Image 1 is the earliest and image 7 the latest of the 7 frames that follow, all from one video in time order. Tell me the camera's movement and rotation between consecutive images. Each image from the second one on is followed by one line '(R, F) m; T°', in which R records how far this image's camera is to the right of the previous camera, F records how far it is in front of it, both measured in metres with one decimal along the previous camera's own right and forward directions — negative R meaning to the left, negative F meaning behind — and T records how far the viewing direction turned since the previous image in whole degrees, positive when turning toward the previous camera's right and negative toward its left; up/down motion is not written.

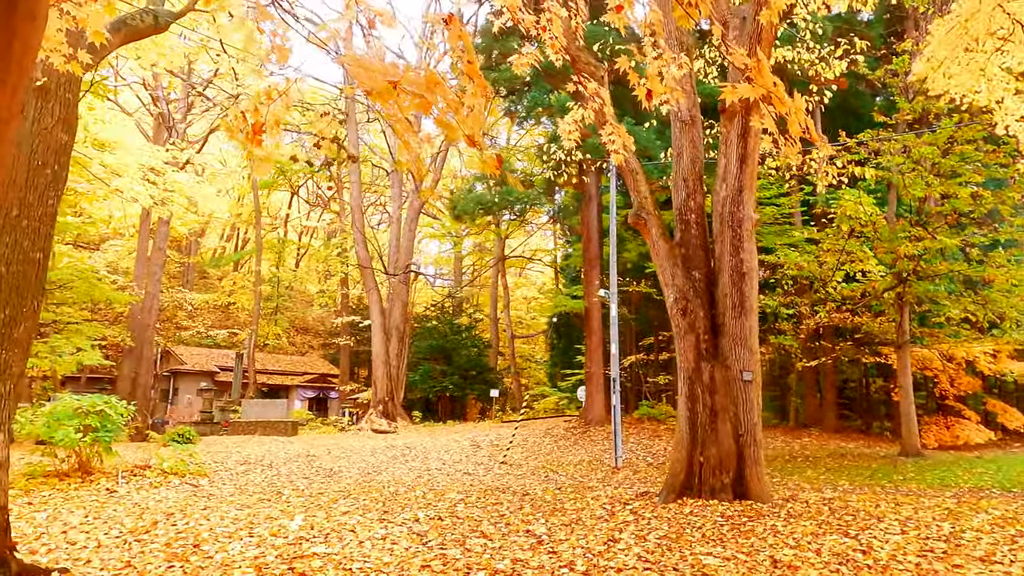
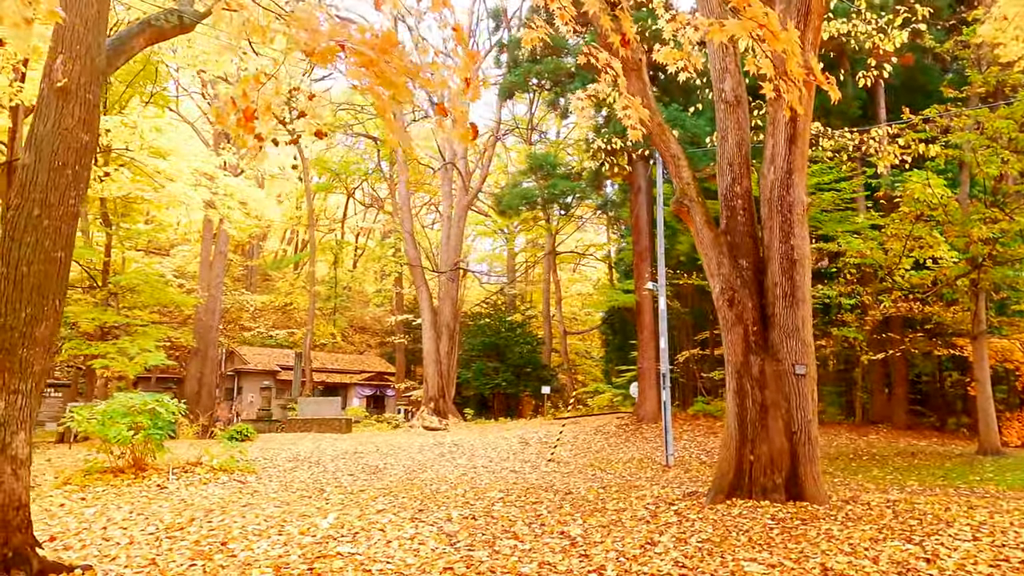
(+0.2, +0.2) m; -5°
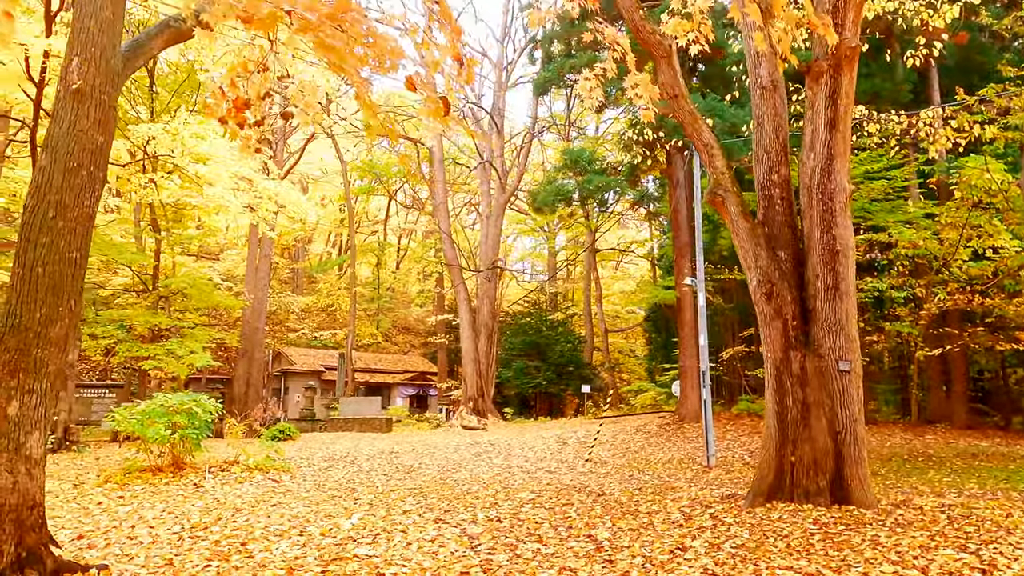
(+0.2, +0.2) m; -4°
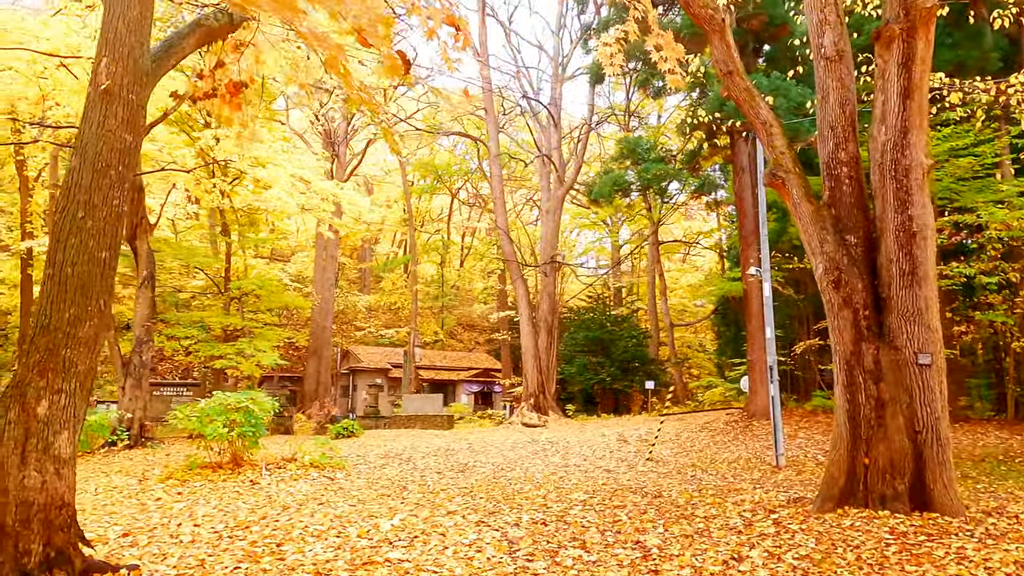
(+0.2, +0.2) m; -6°
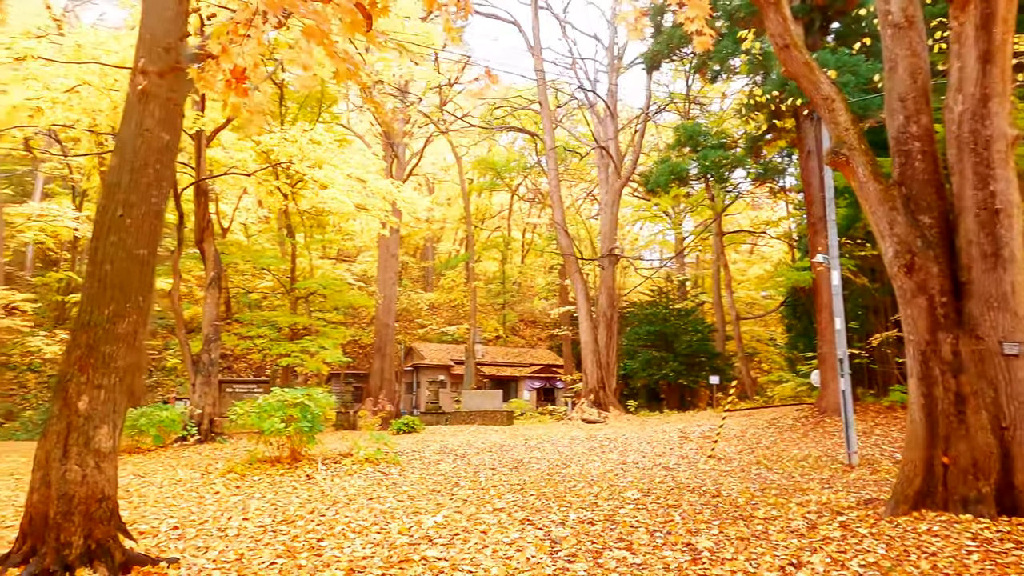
(+0.2, +0.2) m; -6°
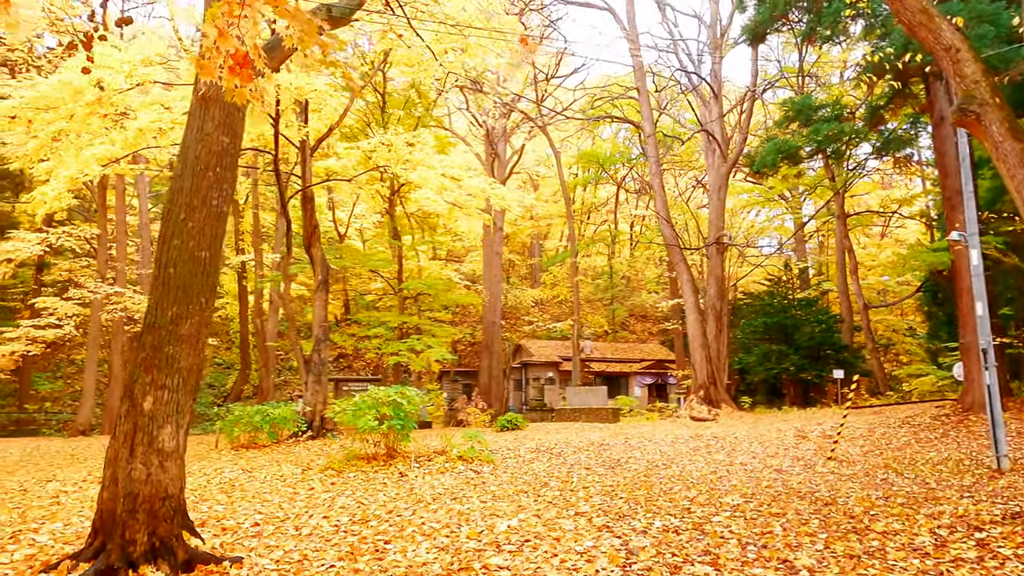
(+0.3, +0.3) m; -10°
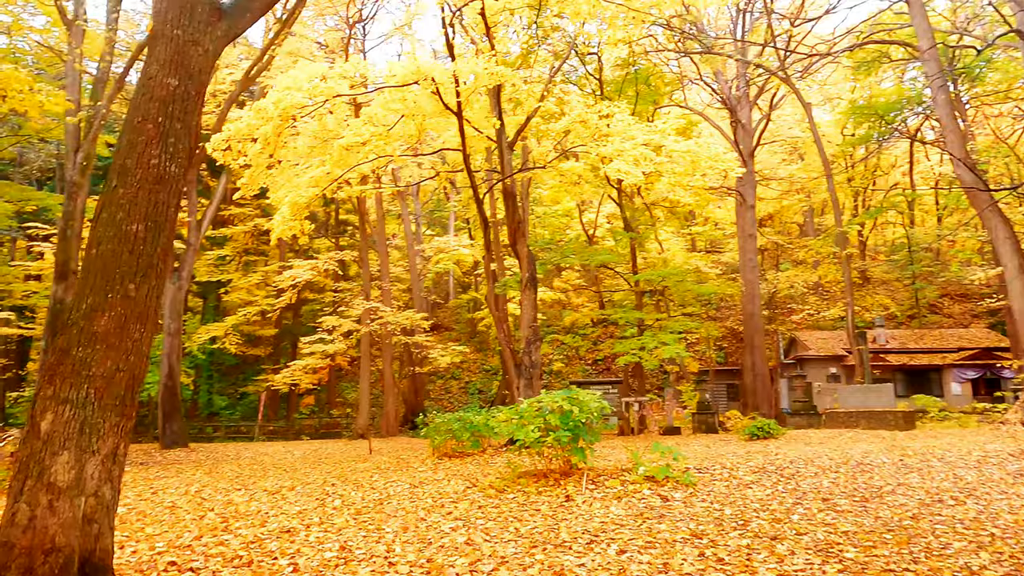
(+0.9, +1.8) m; -24°
